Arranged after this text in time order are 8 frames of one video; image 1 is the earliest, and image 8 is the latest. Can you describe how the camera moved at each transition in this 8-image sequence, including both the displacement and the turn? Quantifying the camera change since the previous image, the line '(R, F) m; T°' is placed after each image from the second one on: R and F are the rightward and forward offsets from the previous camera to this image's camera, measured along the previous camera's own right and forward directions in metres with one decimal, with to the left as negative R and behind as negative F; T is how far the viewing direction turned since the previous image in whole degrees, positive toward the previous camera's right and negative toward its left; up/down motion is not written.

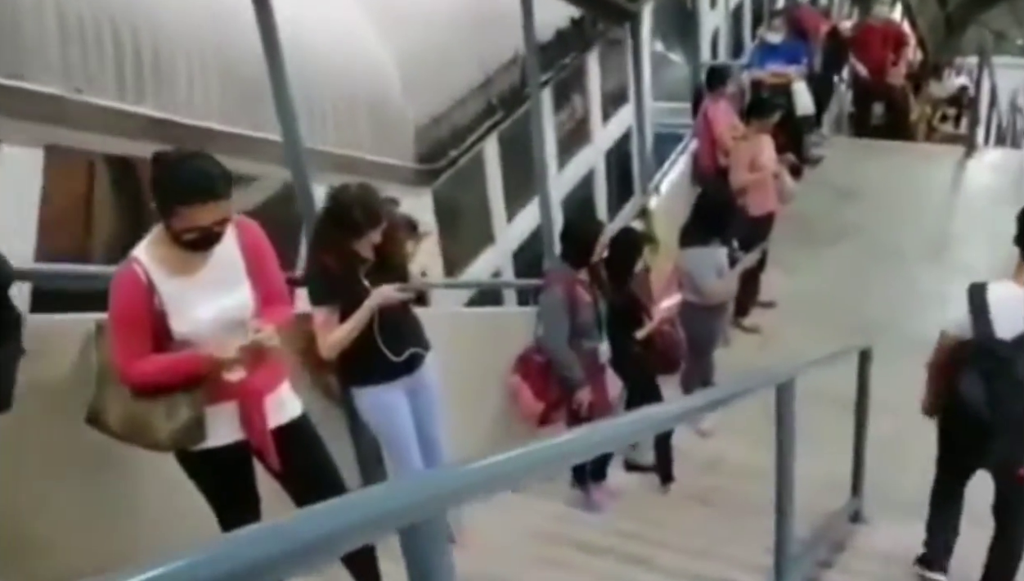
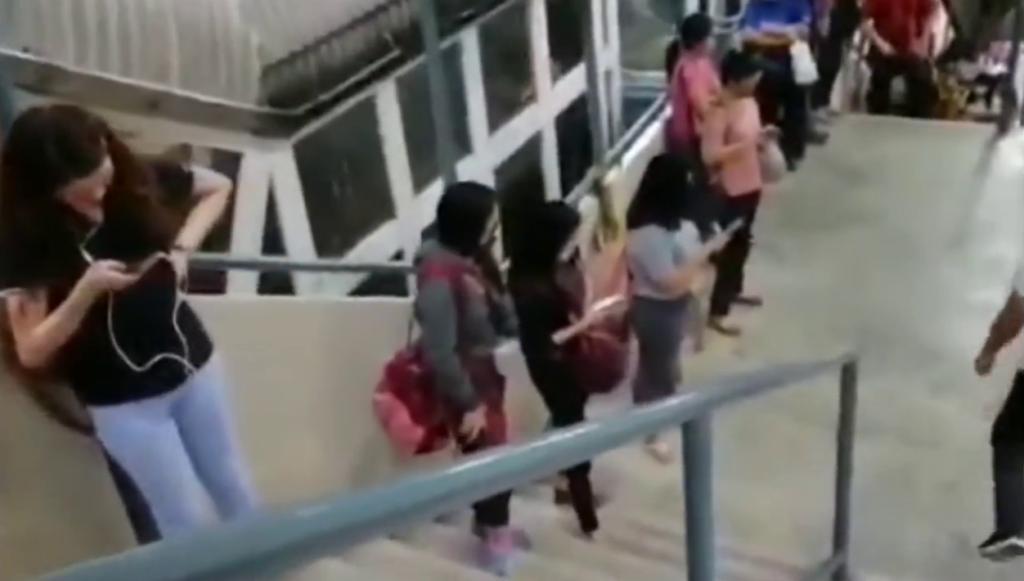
(+0.4, +0.8) m; -2°
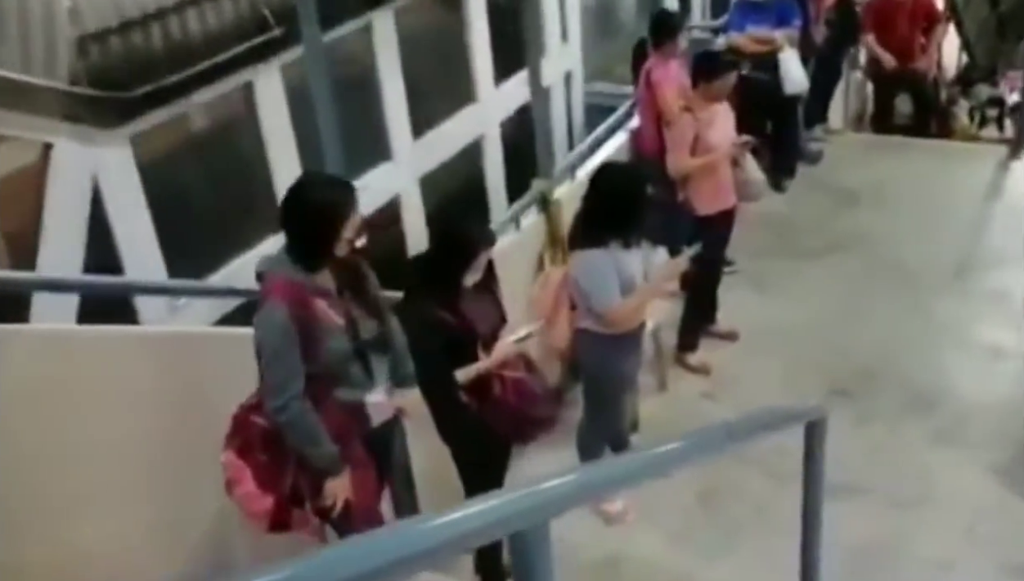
(+0.3, +0.6) m; -1°
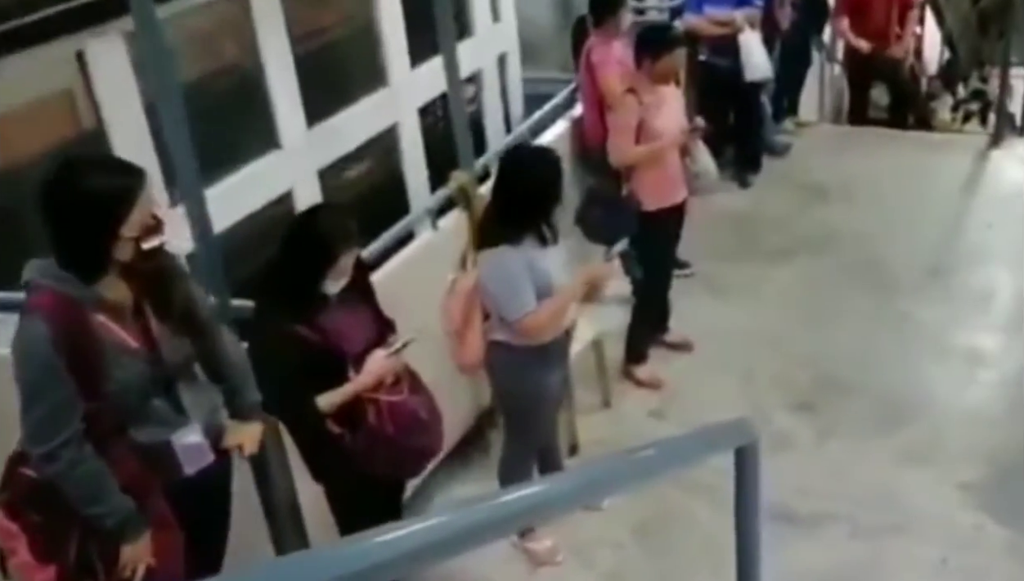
(+0.2, +0.4) m; +1°
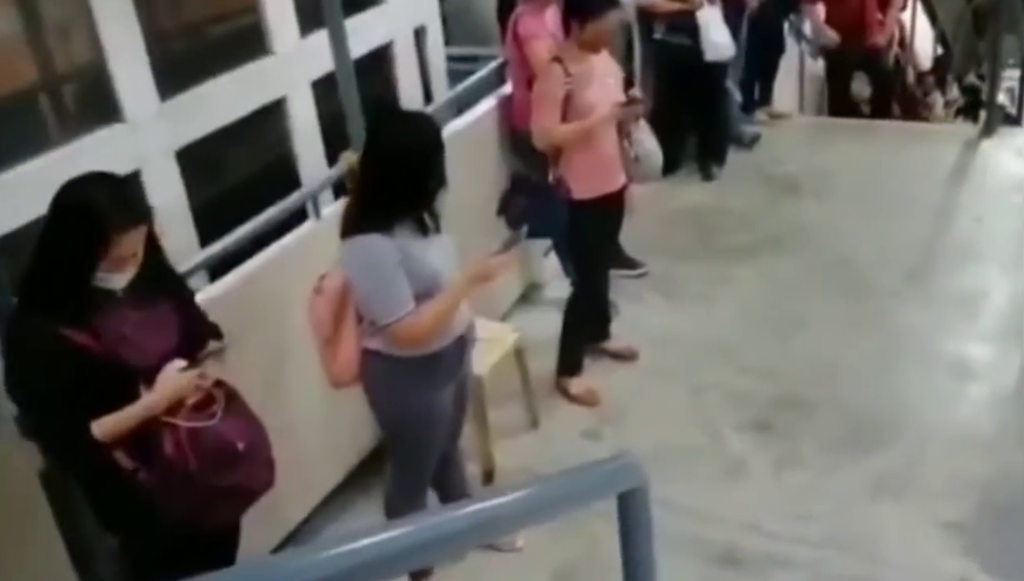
(+0.3, +0.5) m; 0°
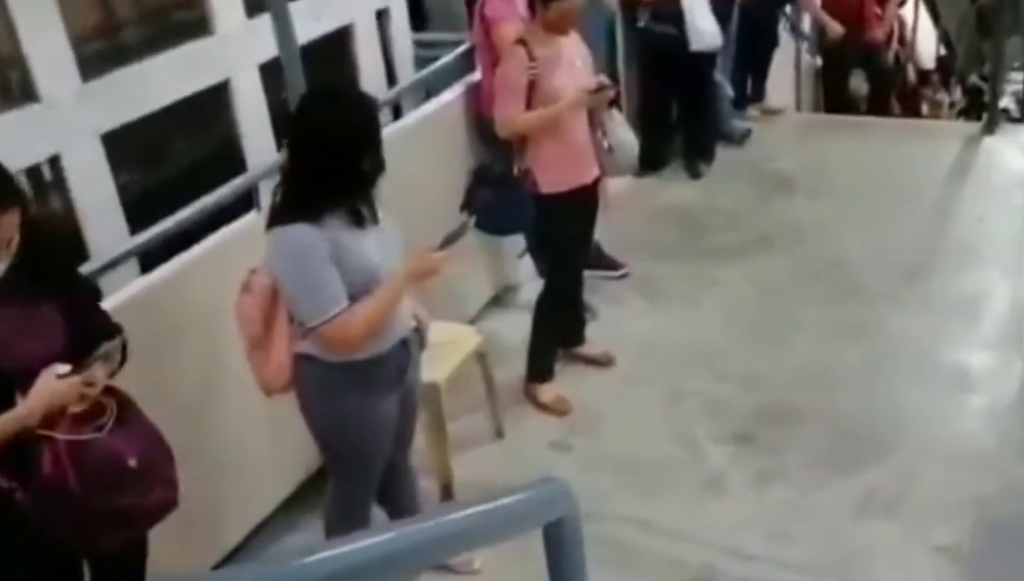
(+0.1, +0.2) m; 0°
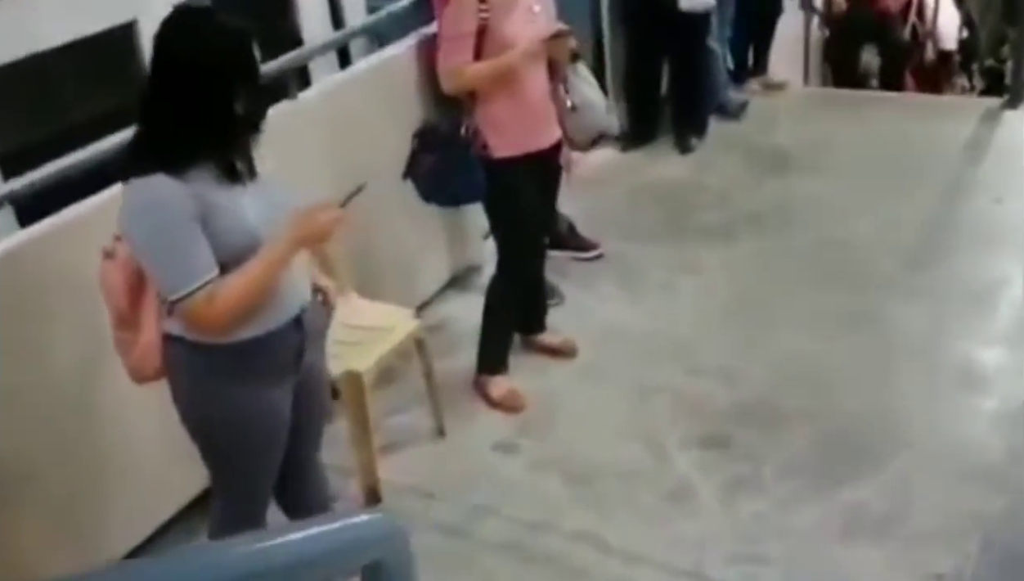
(+0.2, +0.3) m; -1°
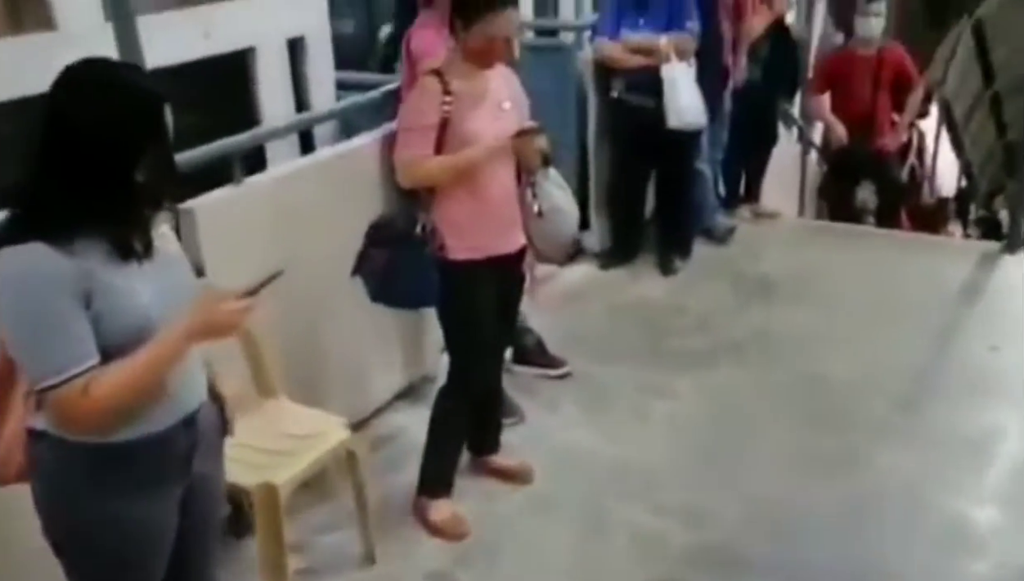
(+0.1, +0.2) m; 0°
